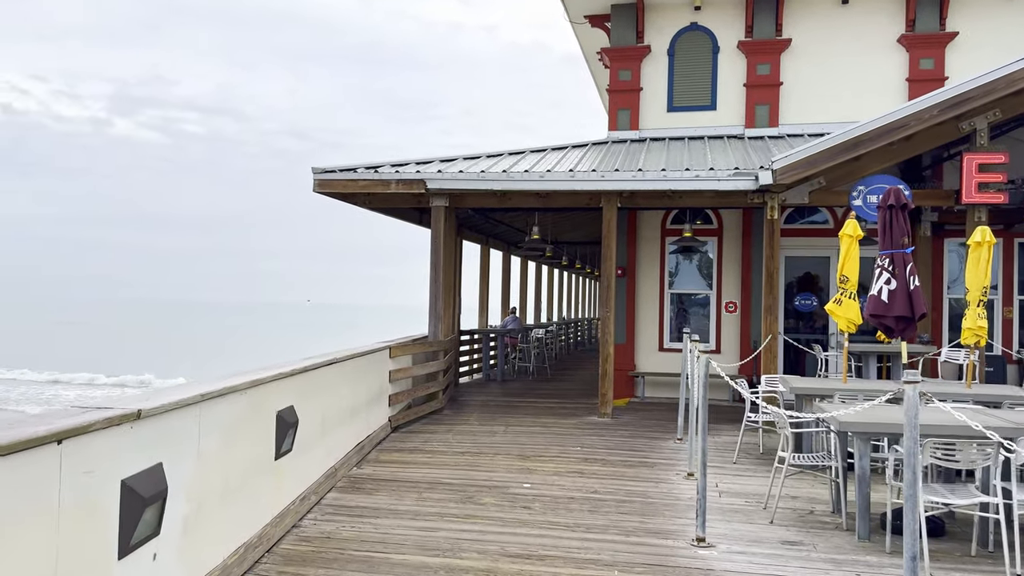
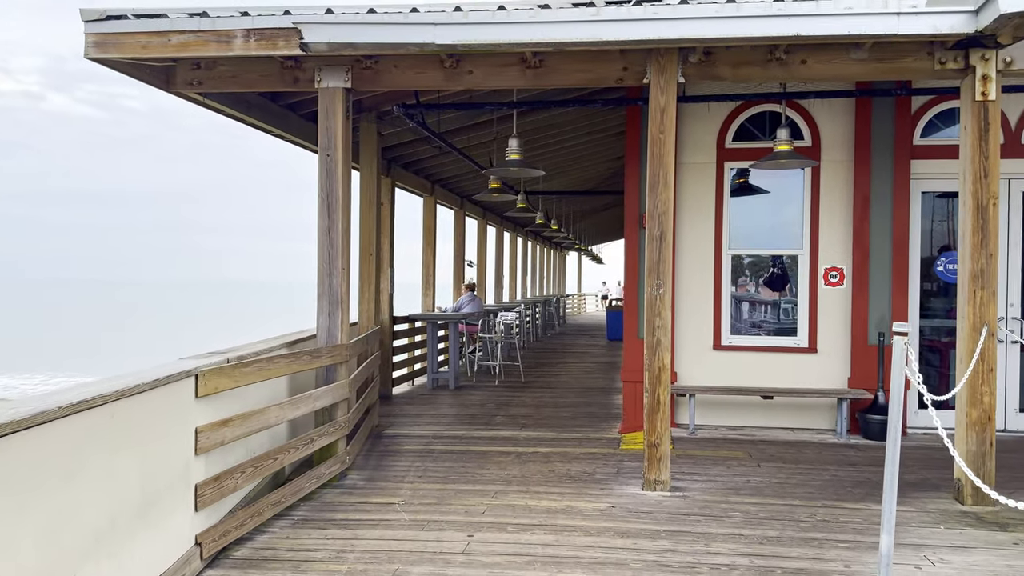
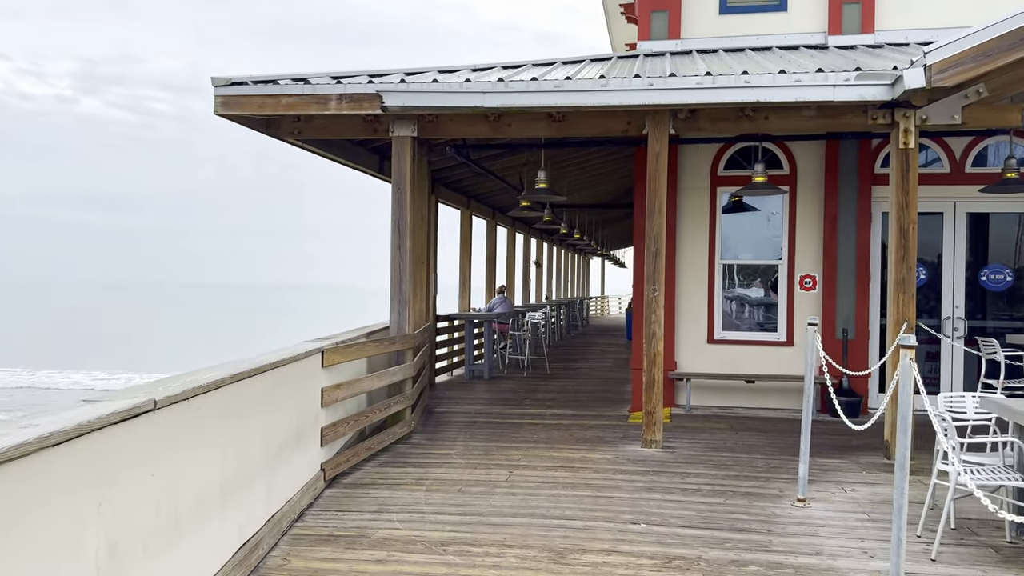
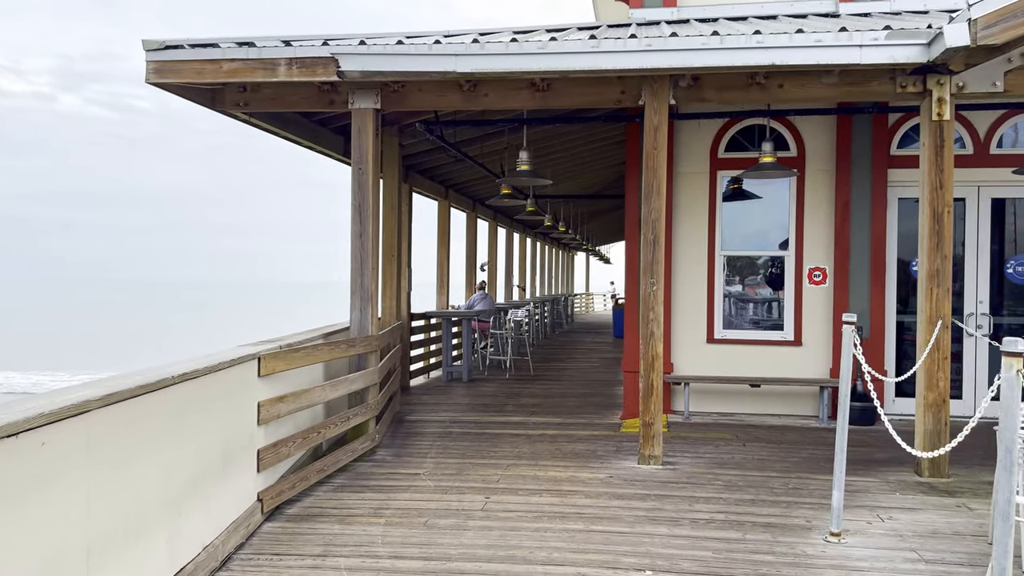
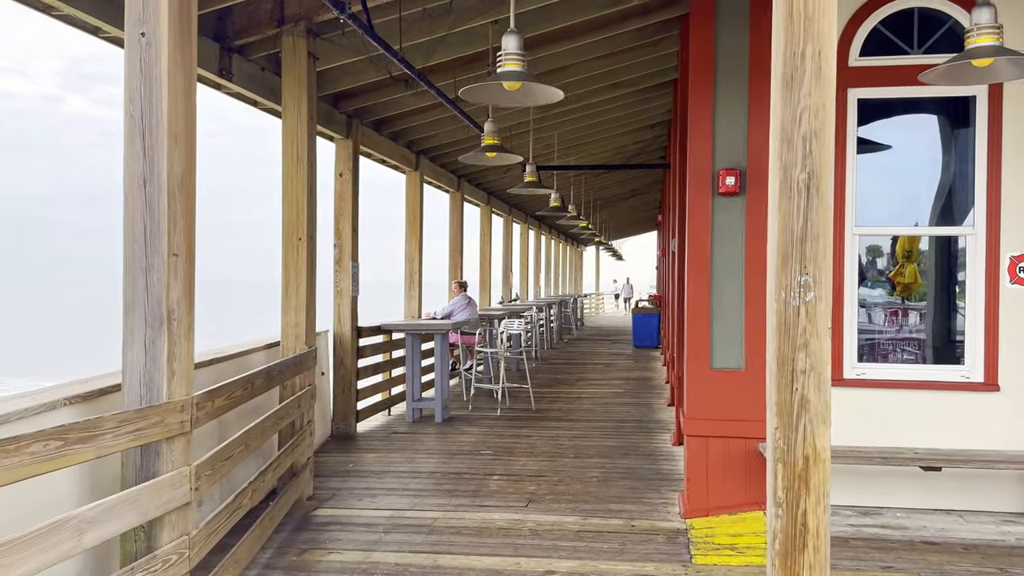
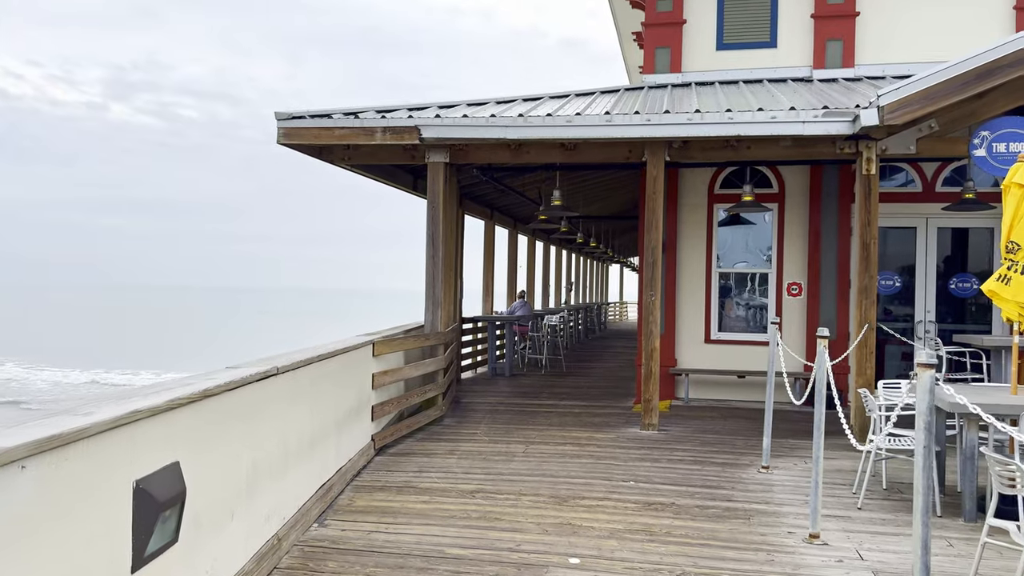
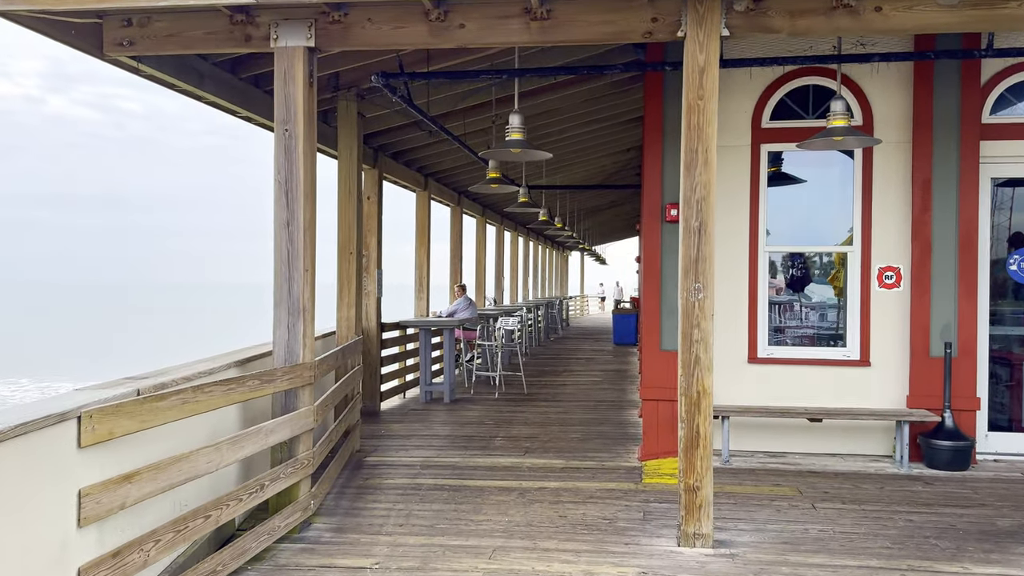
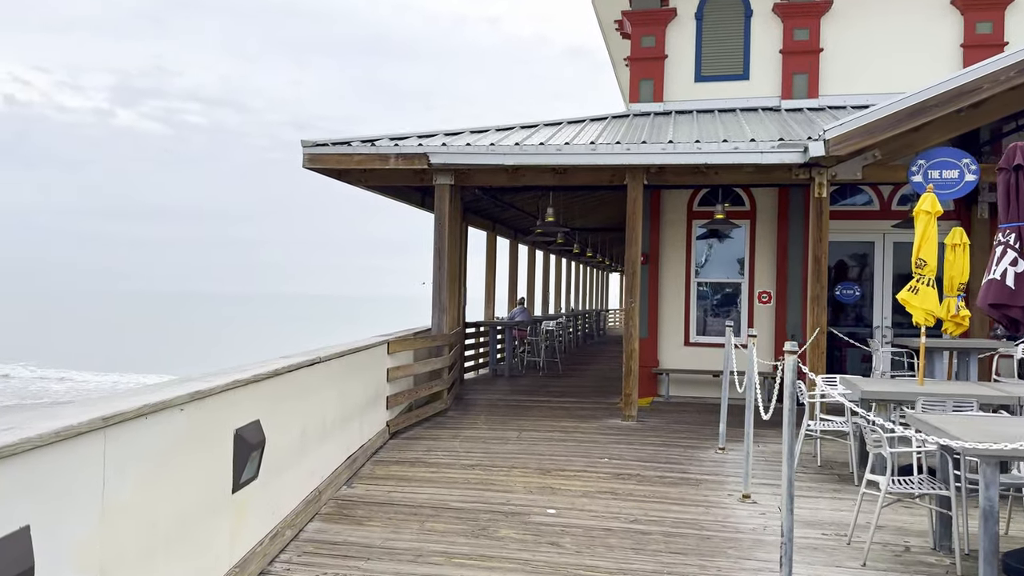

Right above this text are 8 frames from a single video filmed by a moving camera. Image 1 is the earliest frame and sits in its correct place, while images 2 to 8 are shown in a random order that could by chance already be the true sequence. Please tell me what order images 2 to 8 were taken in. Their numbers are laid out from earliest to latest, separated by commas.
8, 6, 3, 4, 2, 7, 5
